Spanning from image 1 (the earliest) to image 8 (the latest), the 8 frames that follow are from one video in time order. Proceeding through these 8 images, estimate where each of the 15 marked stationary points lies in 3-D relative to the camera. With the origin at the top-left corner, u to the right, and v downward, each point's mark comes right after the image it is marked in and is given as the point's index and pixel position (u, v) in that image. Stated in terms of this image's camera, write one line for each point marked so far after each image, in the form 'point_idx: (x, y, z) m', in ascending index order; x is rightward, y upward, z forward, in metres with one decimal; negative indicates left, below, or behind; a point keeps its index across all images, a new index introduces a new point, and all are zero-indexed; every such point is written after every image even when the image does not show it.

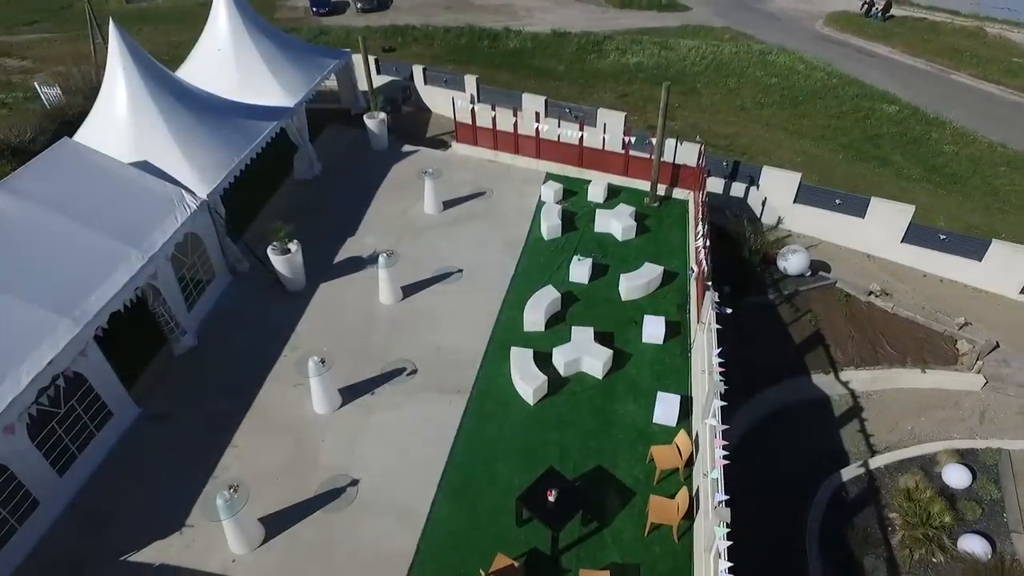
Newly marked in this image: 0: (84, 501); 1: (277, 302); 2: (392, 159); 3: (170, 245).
0: (-6.8, -3.4, +9.8) m
1: (-5.2, -0.3, +13.5) m
2: (-3.7, +4.0, +18.7) m
3: (-6.6, +0.9, +11.8) m
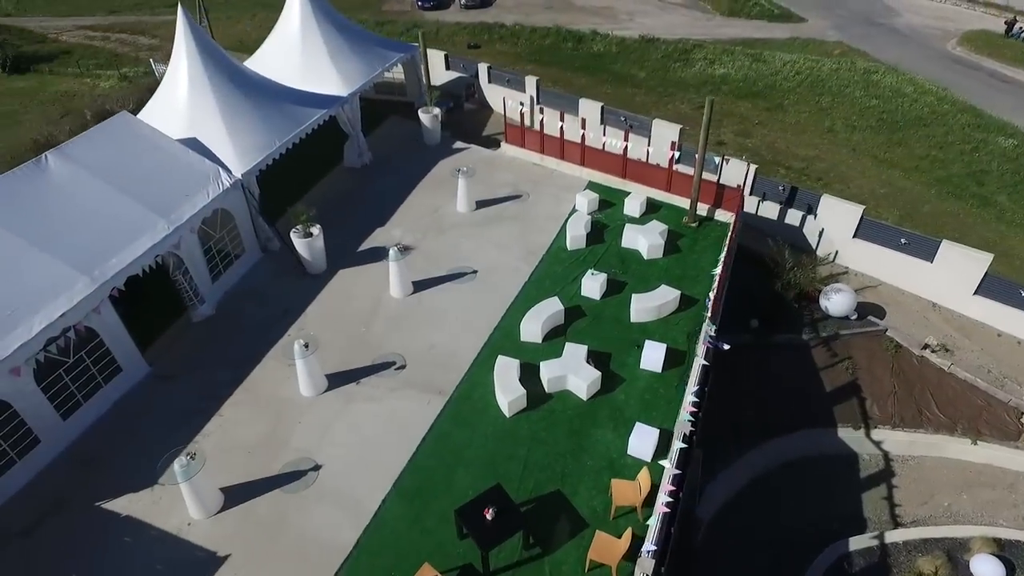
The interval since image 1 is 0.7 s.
0: (-7.5, -2.7, +10.7) m
1: (-5.0, +0.1, +14.1) m
2: (-2.2, +4.2, +18.9) m
3: (-6.4, +1.5, +12.6) m
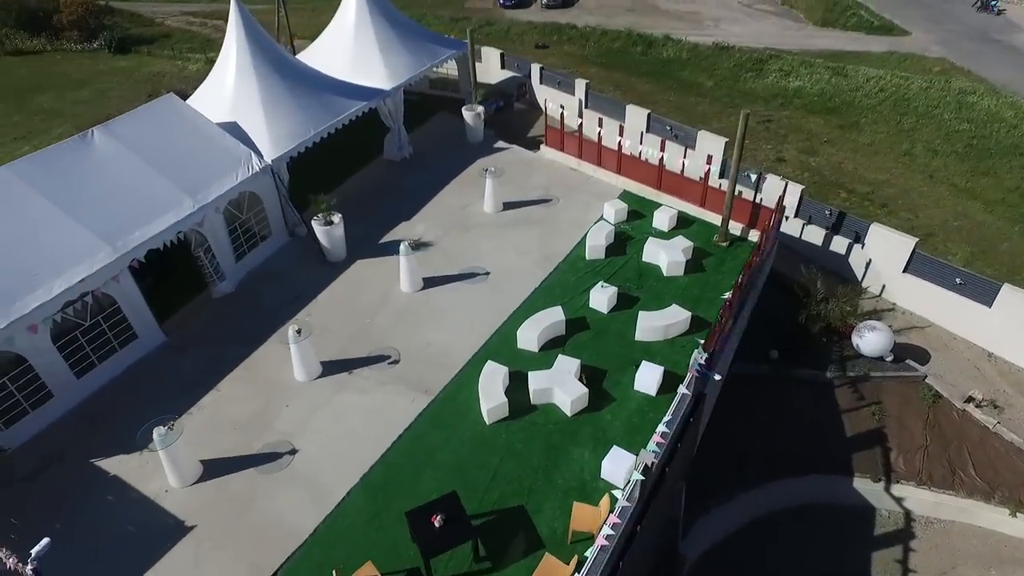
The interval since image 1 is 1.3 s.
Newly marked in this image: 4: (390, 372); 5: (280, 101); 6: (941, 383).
0: (-7.8, -2.2, +11.4) m
1: (-4.7, +0.4, +14.4) m
2: (-1.0, +4.2, +18.9) m
3: (-6.2, +1.9, +13.1) m
4: (-2.3, -1.6, +11.7) m
5: (-5.7, +4.6, +15.1) m
6: (+9.0, -2.0, +12.8) m
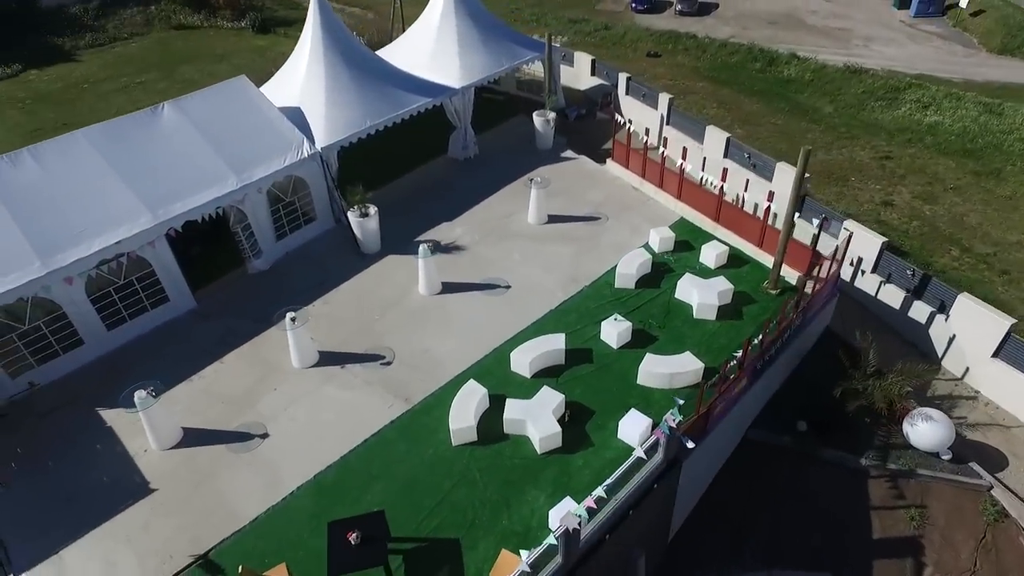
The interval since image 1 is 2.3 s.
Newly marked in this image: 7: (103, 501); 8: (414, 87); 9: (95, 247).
0: (-8.0, -1.4, +12.3) m
1: (-4.0, +0.7, +14.7) m
2: (+1.0, +3.8, +18.4) m
3: (-5.5, +2.4, +13.7) m
4: (-2.5, -1.6, +11.6) m
5: (-4.3, +5.0, +15.5) m
6: (+8.7, -3.6, +10.5) m
7: (-6.5, -3.3, +9.6) m
8: (-2.7, +5.6, +16.8) m
9: (-7.8, +0.8, +11.5) m
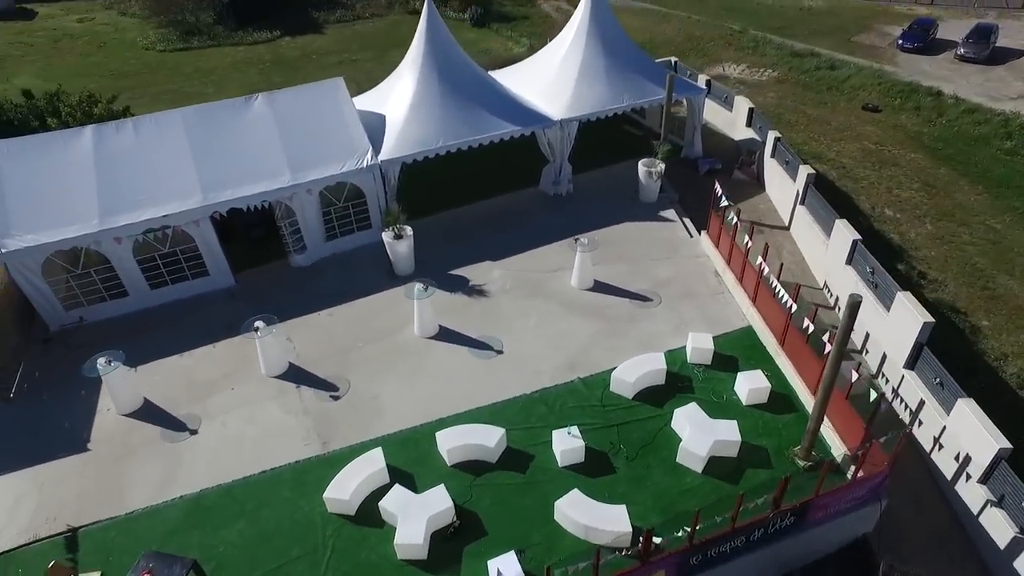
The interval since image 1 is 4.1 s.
0: (-8.2, -0.6, +13.8) m
1: (-3.2, +0.3, +14.6) m
2: (+3.3, +1.9, +16.2) m
3: (-4.5, +2.4, +14.0) m
4: (-3.5, -2.2, +11.3) m
5: (-2.1, +4.5, +15.2) m
6: (+5.8, -6.9, +6.6) m
7: (-8.2, -2.7, +10.8) m
8: (-0.1, +4.6, +15.9) m
9: (-7.7, +1.5, +12.8) m
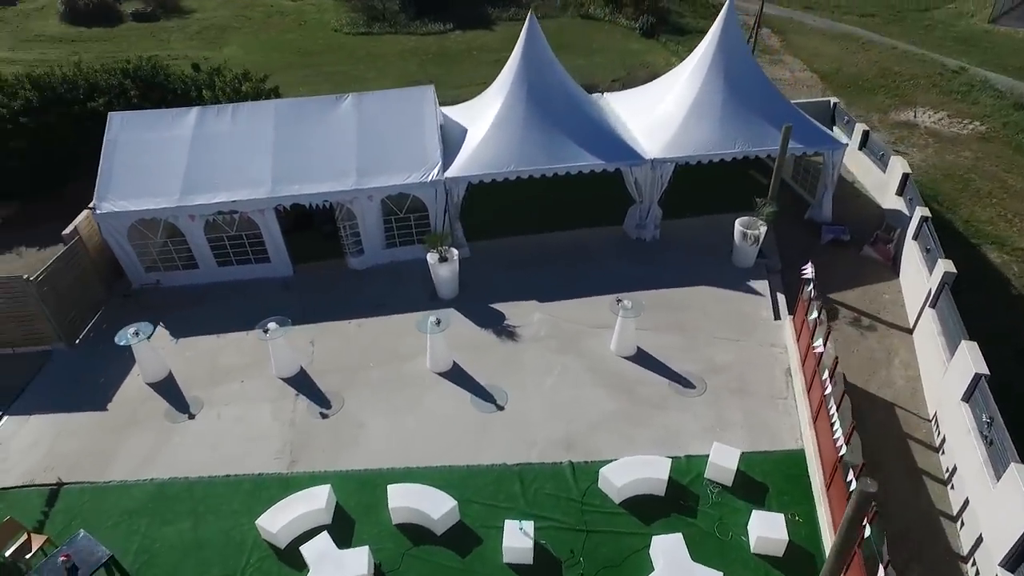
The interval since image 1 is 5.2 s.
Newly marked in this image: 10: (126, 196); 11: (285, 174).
0: (-7.1, 0.0, +14.7) m
1: (-2.1, -0.1, +14.1) m
2: (+4.8, +0.2, +14.0) m
3: (-3.0, +2.2, +13.8) m
4: (-3.7, -2.4, +11.1) m
5: (-0.1, +3.8, +14.4) m
6: (+3.0, -8.8, +4.4) m
7: (-8.4, -2.1, +11.9) m
8: (+2.0, +3.5, +14.5) m
9: (-6.6, +2.0, +13.6) m
10: (-8.6, +2.0, +13.5) m
11: (-5.2, +2.6, +14.0) m
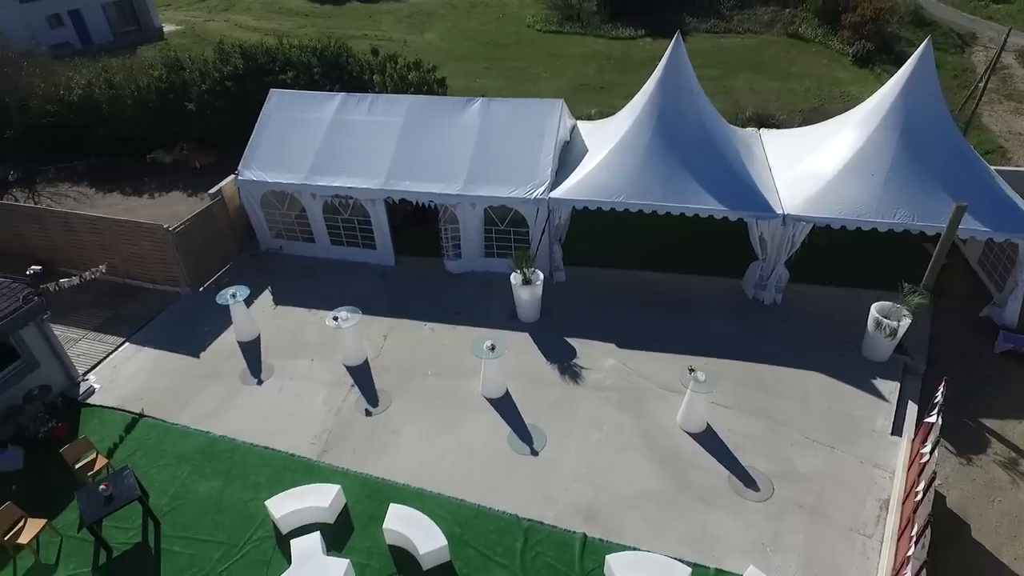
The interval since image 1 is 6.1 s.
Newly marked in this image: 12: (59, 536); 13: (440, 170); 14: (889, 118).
0: (-4.8, +0.6, +15.6) m
1: (-0.1, -0.5, +13.8) m
2: (+6.4, -1.6, +11.8) m
3: (-0.7, +2.0, +13.7) m
4: (-2.9, -2.3, +11.4) m
5: (+2.6, +2.9, +13.4) m
6: (+0.3, -9.7, +3.3) m
7: (-7.1, -1.1, +13.3) m
8: (+4.5, +2.2, +12.9) m
9: (-4.2, +2.5, +14.4) m
10: (-6.0, +2.9, +14.8) m
11: (-2.6, +2.8, +14.3) m
12: (-7.0, -3.8, +9.4) m
13: (-1.6, +2.8, +14.2) m
14: (+7.7, +3.5, +12.5) m
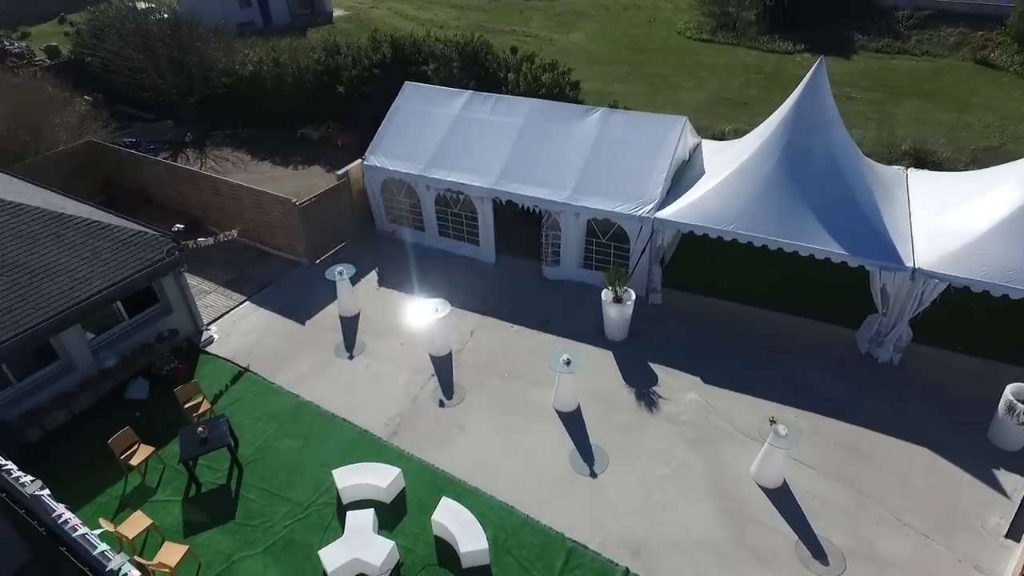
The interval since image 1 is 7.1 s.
0: (-2.2, +1.0, +16.3) m
1: (+1.8, -0.8, +13.6) m
2: (+7.6, -2.8, +10.4) m
3: (+1.7, +1.7, +13.6) m
4: (-1.6, -2.2, +11.8) m
5: (+4.9, +2.2, +12.6) m
6: (-1.1, -9.9, +3.4) m
7: (-5.1, -0.4, +14.5) m
8: (+6.6, +1.2, +11.8) m
9: (-1.5, +2.7, +14.9) m
10: (-3.2, +3.4, +15.7) m
11: (0.0, +2.8, +14.6) m
12: (-6.1, -3.1, +10.7) m
13: (+0.9, +2.7, +14.2) m
14: (+9.8, +2.0, +10.8) m
